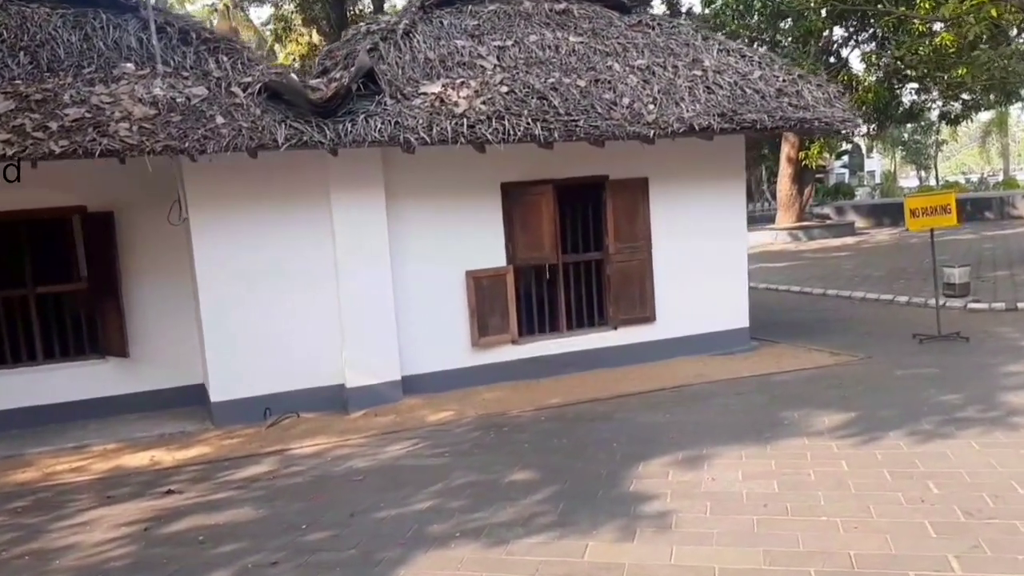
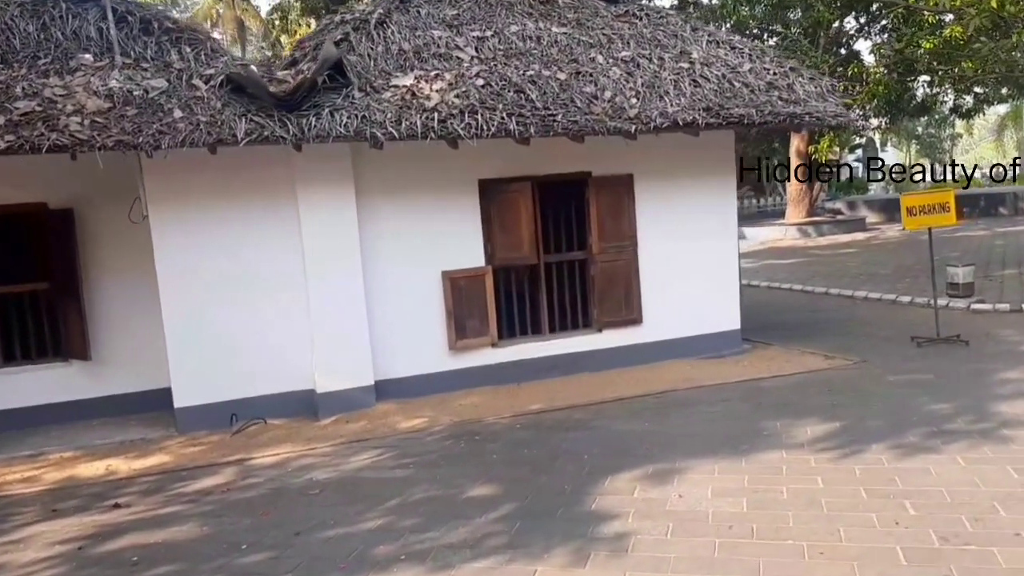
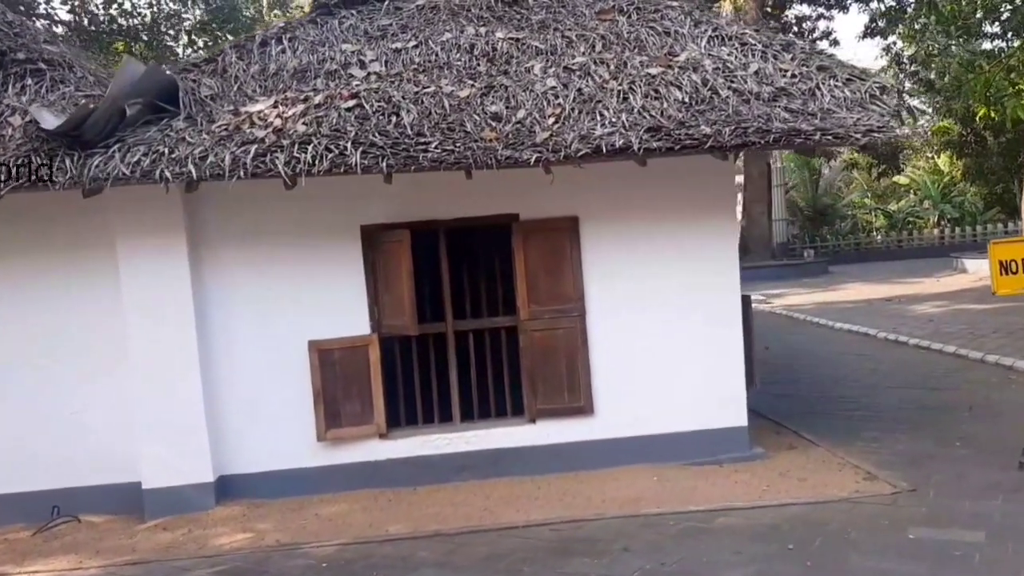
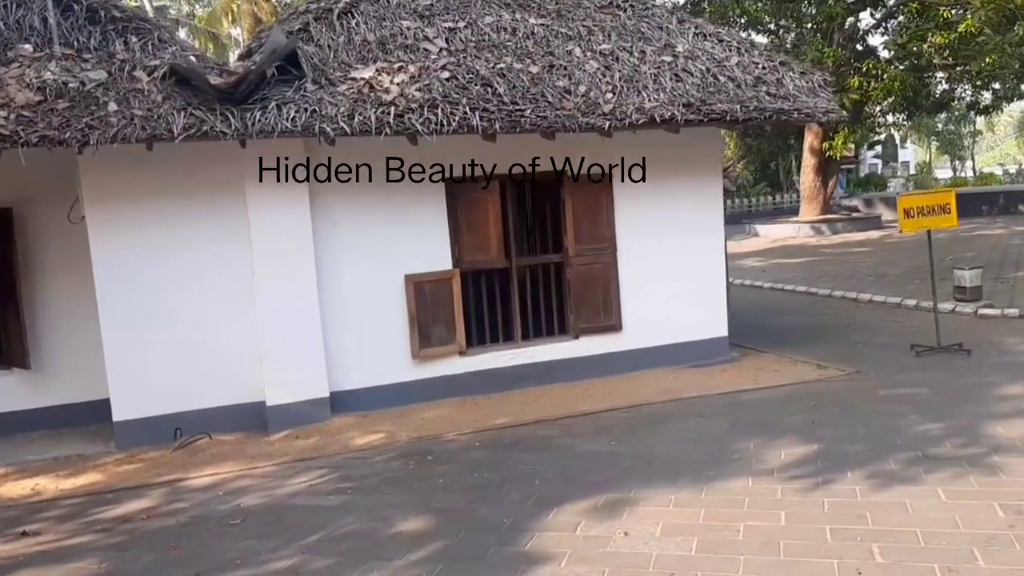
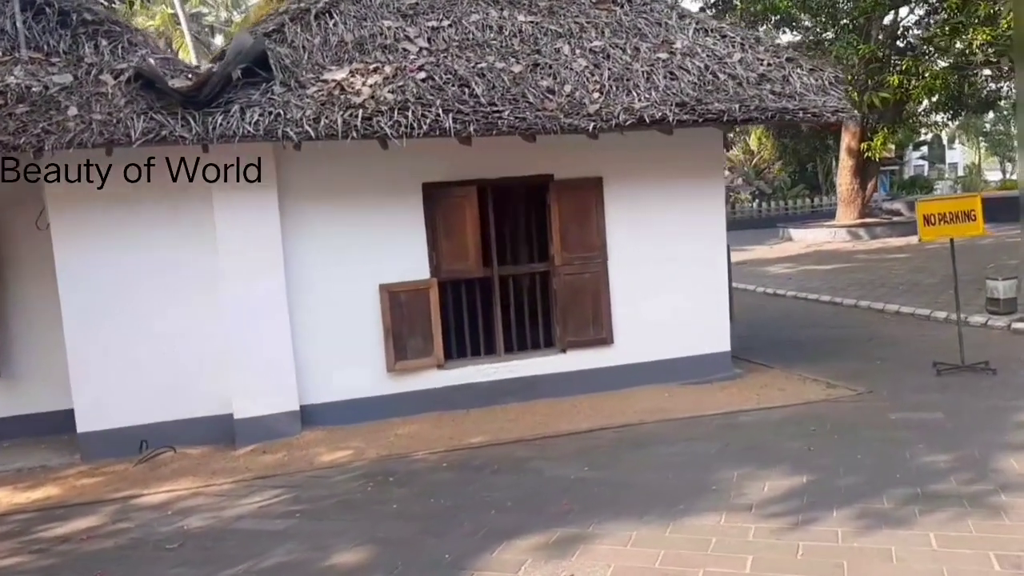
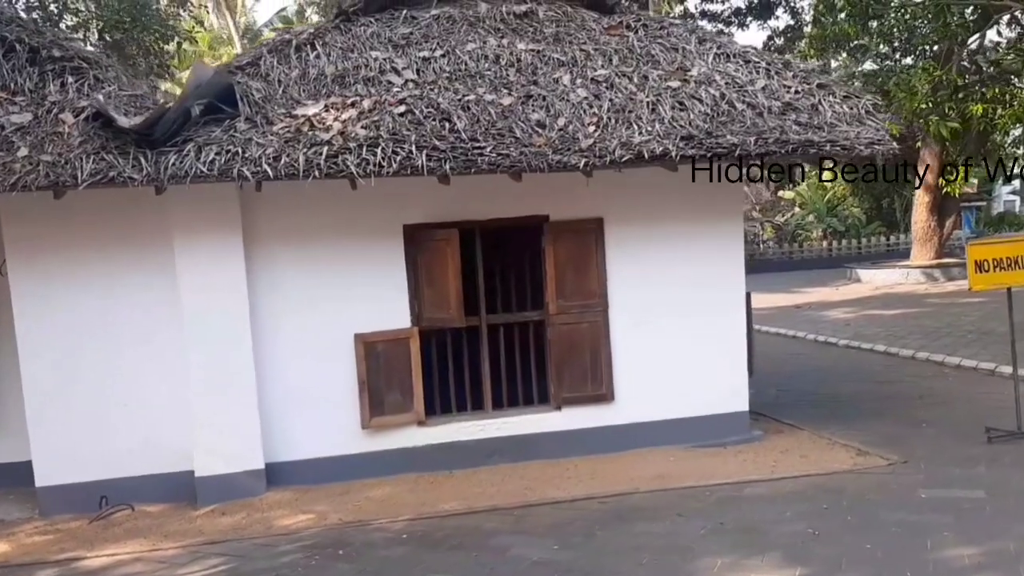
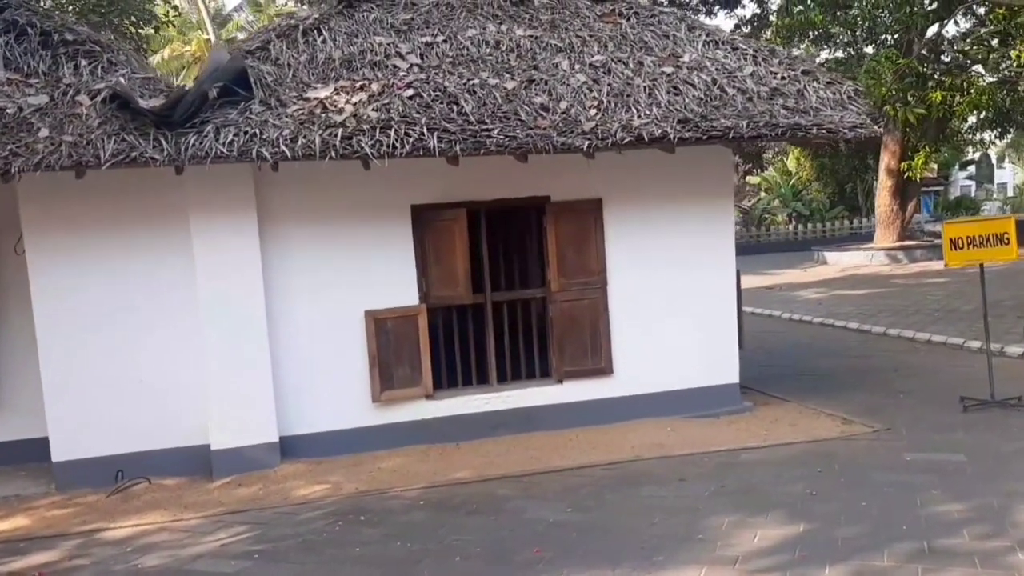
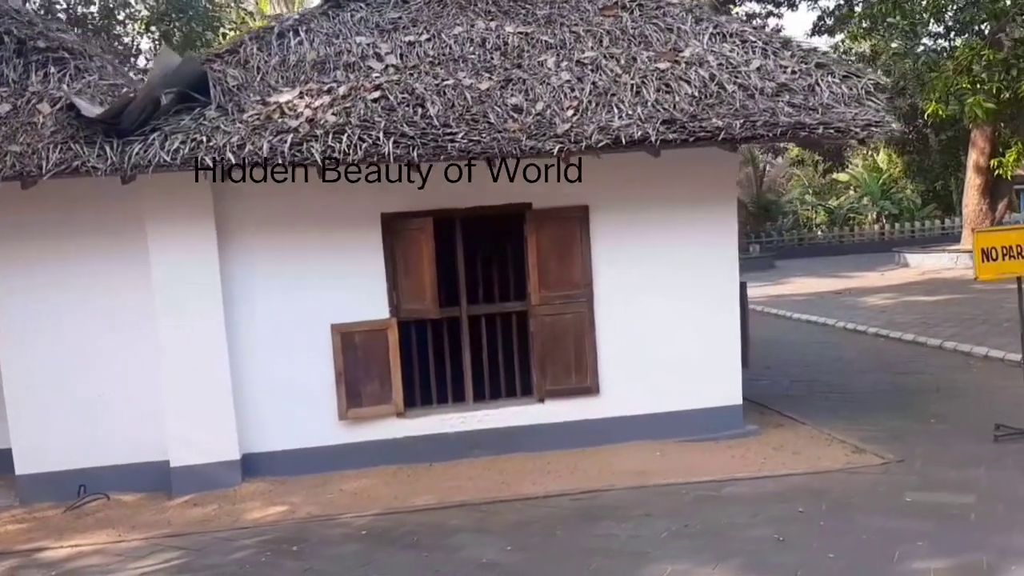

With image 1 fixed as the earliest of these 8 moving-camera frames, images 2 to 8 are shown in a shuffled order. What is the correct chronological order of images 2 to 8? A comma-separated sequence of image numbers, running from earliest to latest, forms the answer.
2, 4, 5, 7, 6, 8, 3
